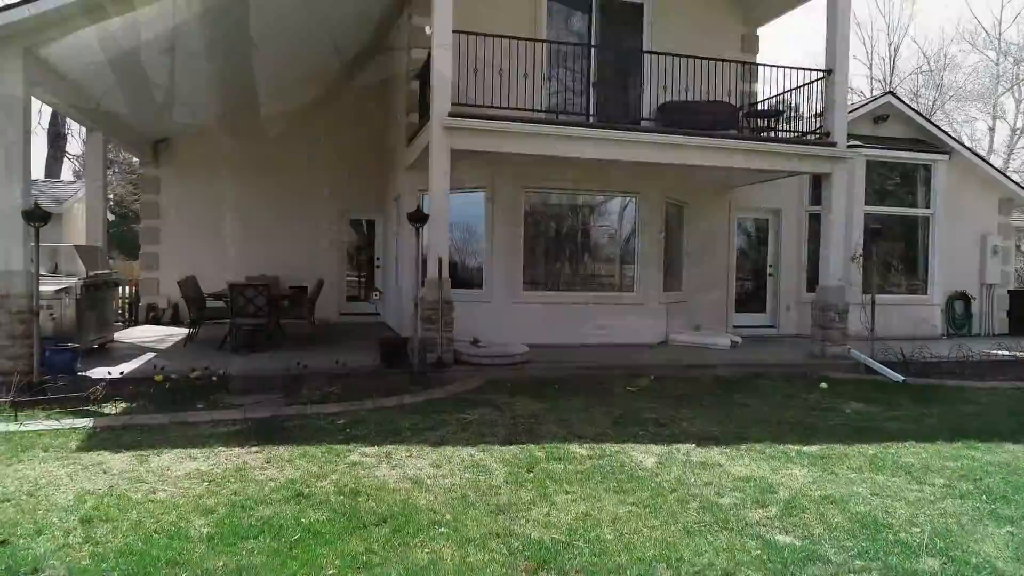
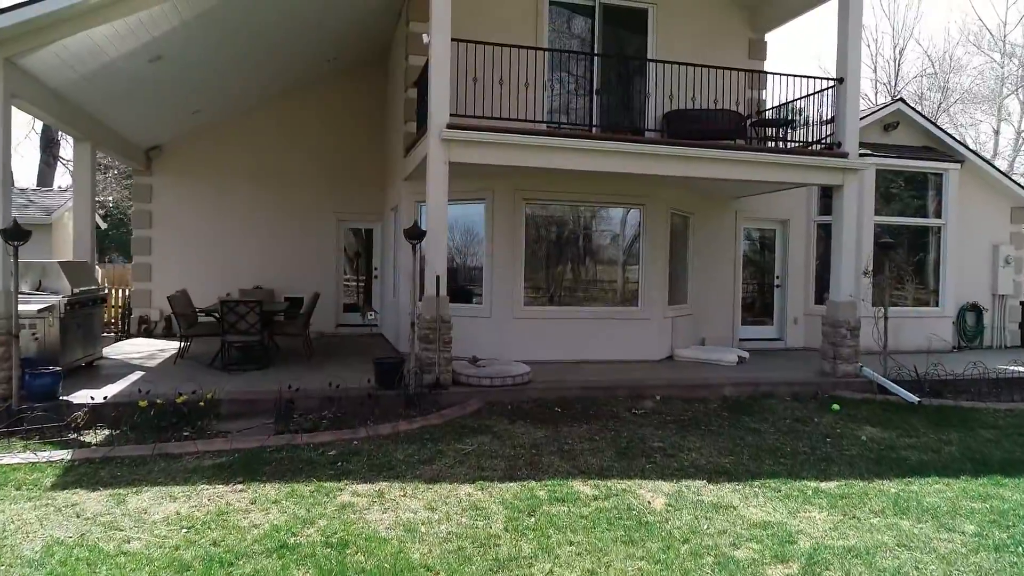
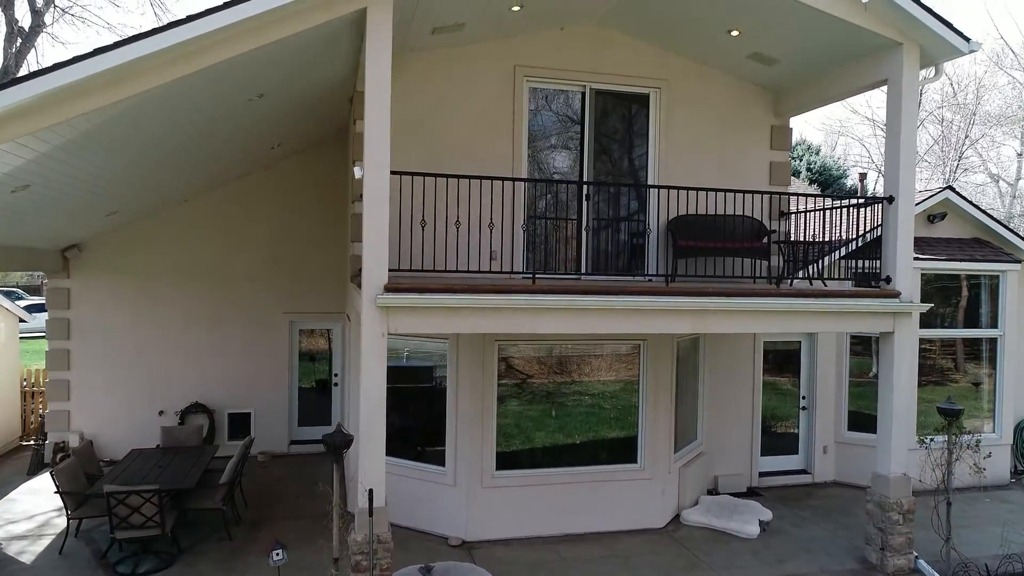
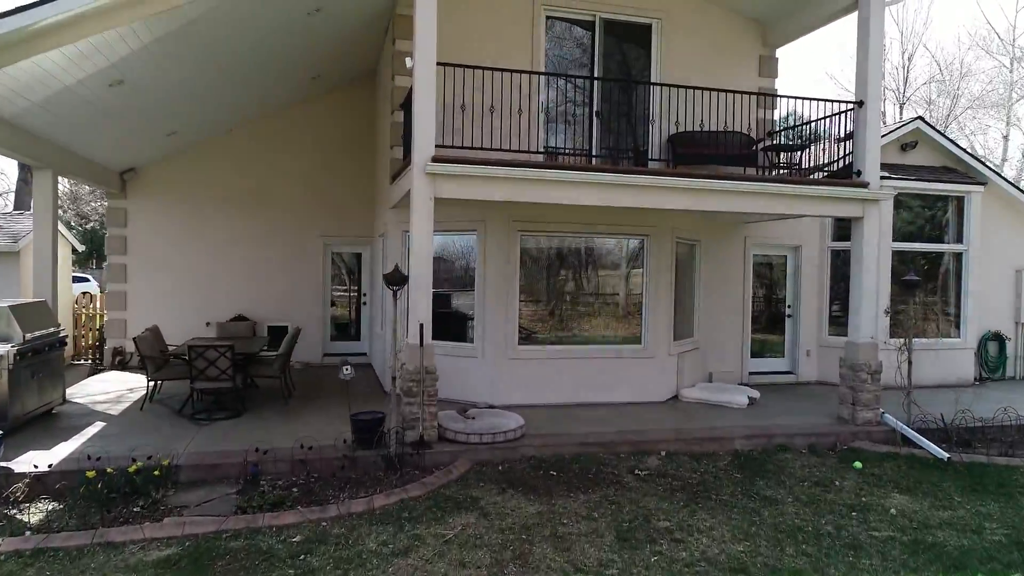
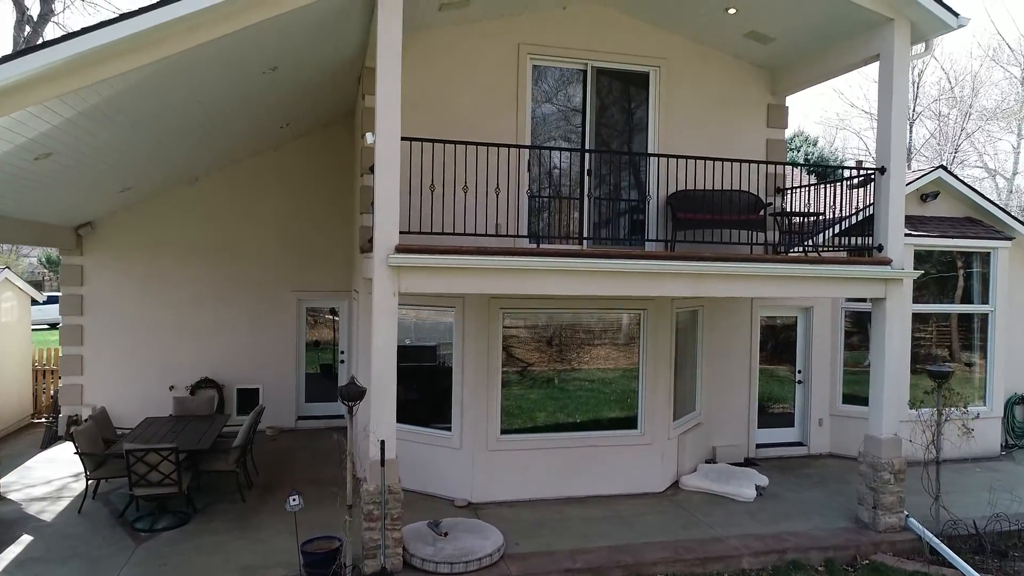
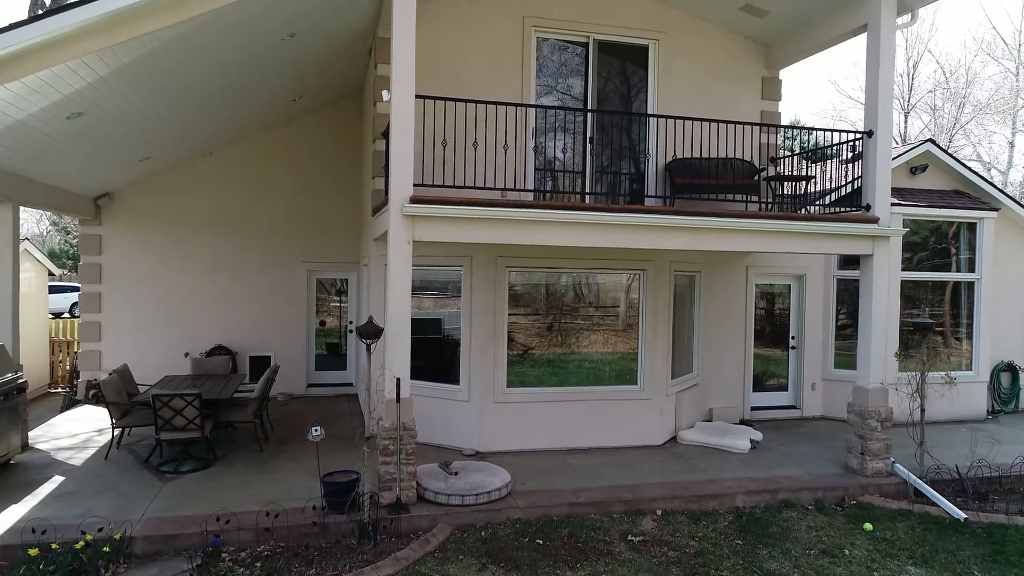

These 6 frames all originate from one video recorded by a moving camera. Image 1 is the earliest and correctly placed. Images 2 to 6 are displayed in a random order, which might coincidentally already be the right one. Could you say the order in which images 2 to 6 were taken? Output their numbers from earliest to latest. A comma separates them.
2, 4, 6, 5, 3
